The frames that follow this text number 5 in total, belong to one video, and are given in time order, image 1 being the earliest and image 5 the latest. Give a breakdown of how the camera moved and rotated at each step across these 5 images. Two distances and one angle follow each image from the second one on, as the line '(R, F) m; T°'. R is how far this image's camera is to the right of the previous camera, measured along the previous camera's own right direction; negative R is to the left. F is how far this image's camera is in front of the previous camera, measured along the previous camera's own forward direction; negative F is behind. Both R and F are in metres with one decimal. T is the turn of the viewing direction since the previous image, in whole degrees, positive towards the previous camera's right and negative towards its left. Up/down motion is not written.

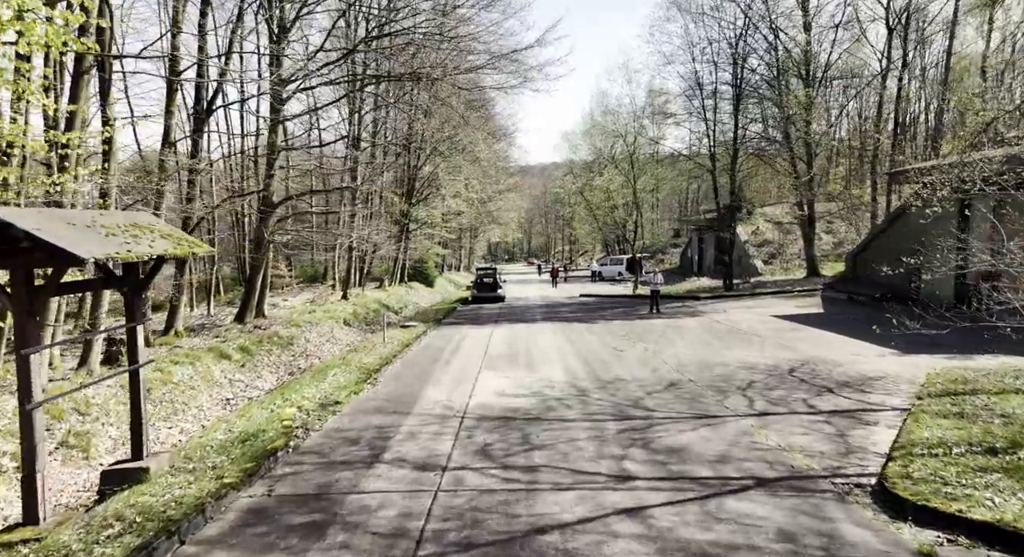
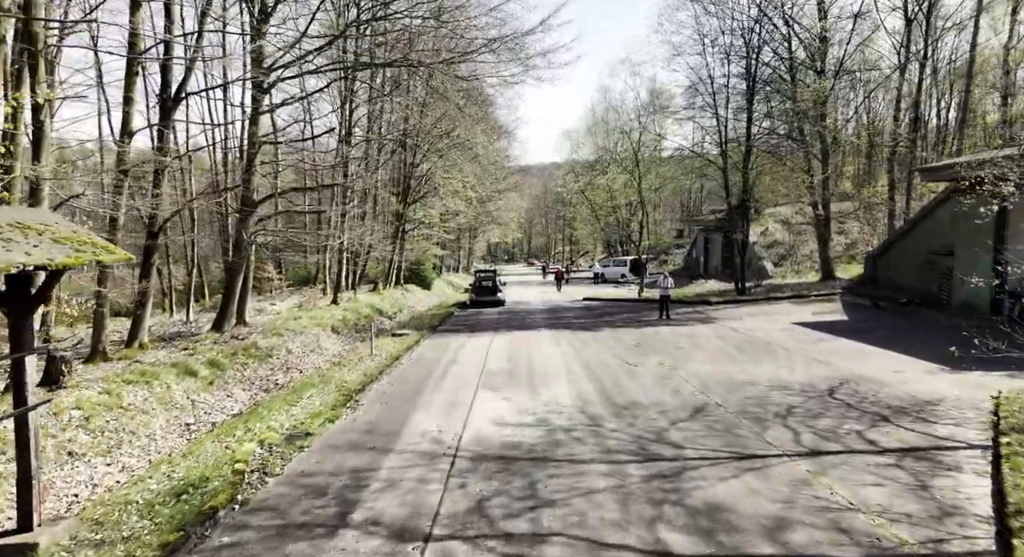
(0.0, +1.5) m; 0°
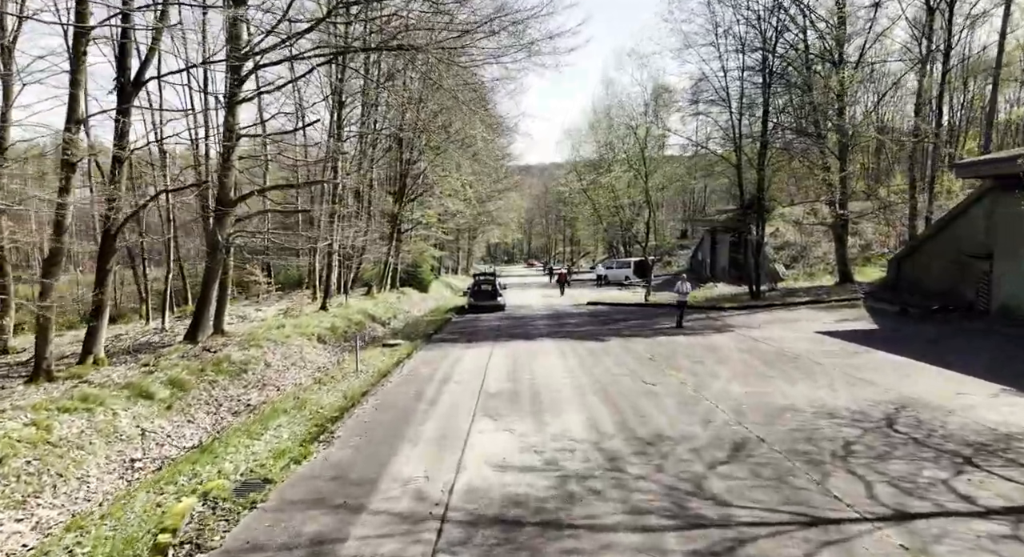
(0.0, +1.6) m; 0°
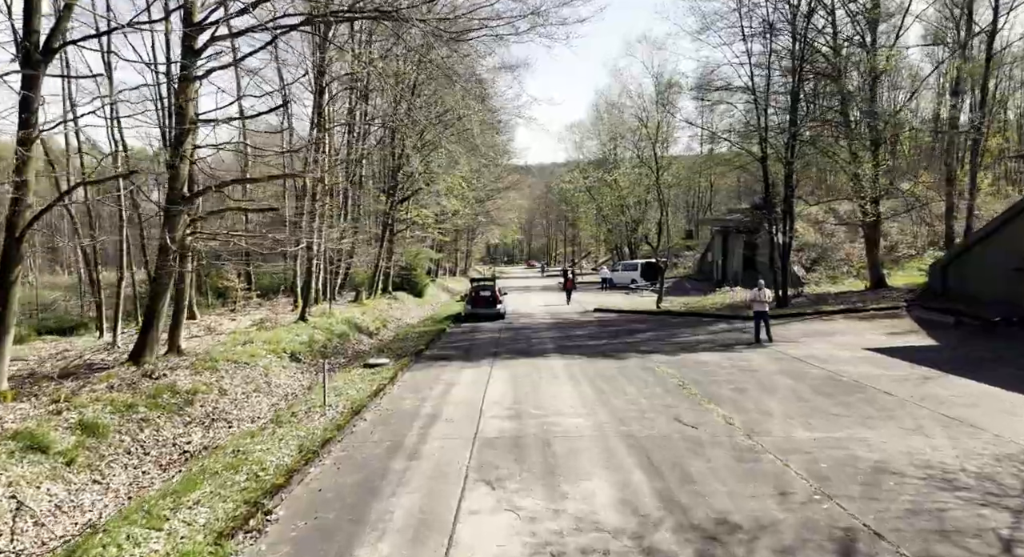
(0.0, +2.5) m; 0°
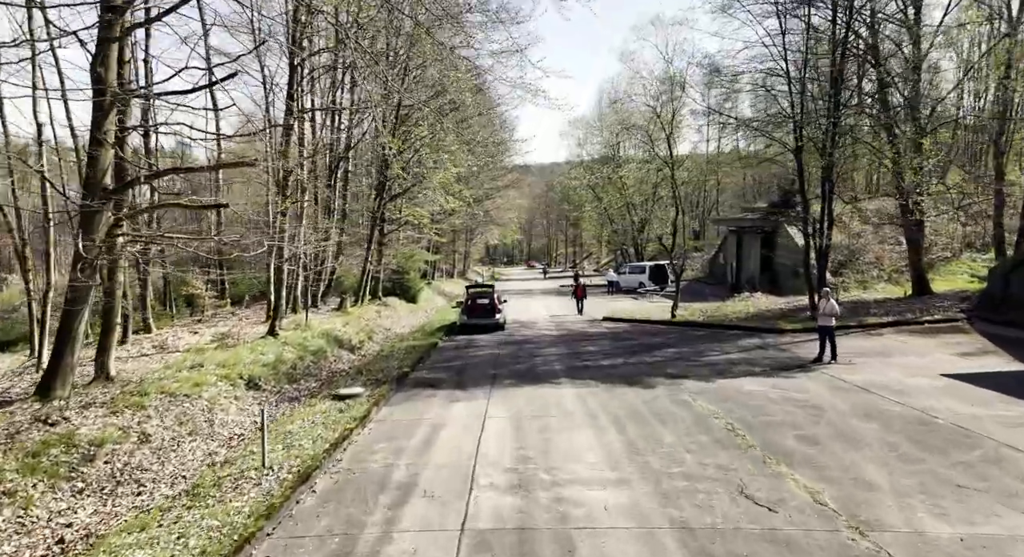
(0.0, +2.8) m; 0°
